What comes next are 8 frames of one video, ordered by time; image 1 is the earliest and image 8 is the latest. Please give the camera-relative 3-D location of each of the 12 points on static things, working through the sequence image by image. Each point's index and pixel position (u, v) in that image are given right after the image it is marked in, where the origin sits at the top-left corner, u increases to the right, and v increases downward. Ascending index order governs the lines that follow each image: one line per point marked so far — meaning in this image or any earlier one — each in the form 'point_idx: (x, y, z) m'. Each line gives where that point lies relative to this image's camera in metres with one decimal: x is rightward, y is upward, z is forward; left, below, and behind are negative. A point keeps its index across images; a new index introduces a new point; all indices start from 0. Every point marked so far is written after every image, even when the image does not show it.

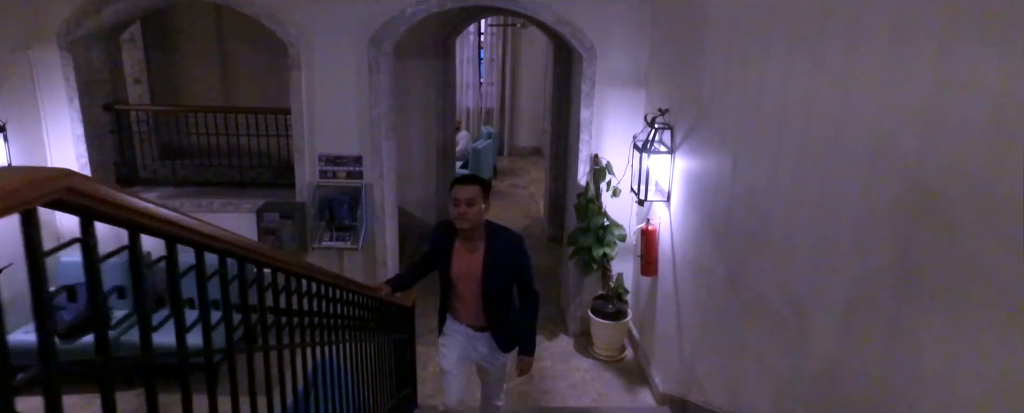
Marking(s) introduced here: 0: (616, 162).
0: (+0.8, +0.3, +4.4) m
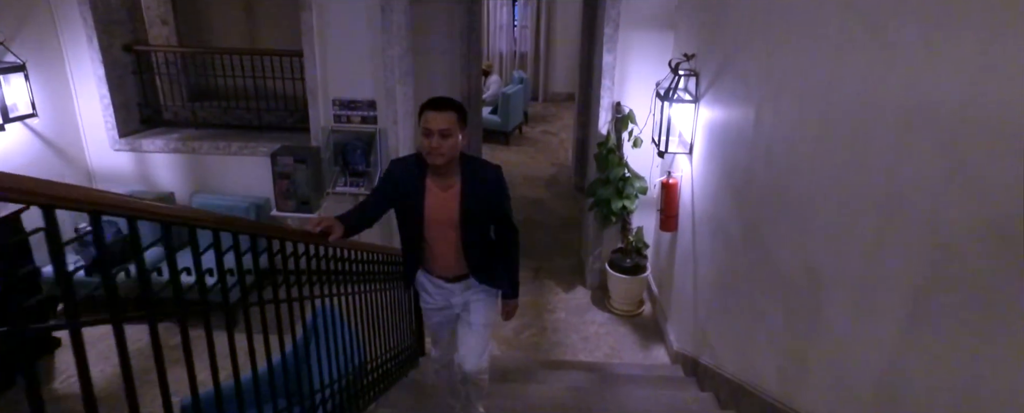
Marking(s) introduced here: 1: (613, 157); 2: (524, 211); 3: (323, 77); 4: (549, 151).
0: (+0.9, +0.7, +4.2) m
1: (+0.7, +0.3, +4.1) m
2: (+0.1, 0.0, +6.3) m
3: (-1.4, +0.9, +4.3) m
4: (+0.5, +0.8, +8.4) m
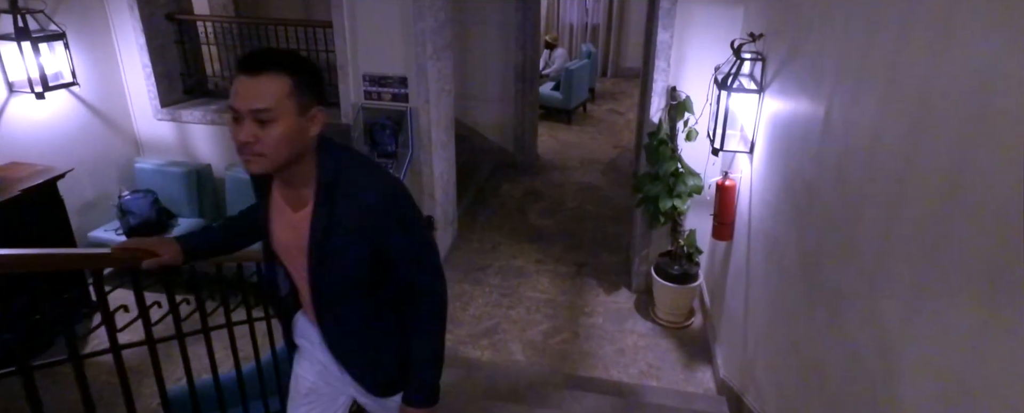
0: (+1.1, +0.7, +3.6) m
1: (+0.9, +0.3, +3.6) m
2: (+0.6, +0.1, +5.9) m
3: (-1.1, +1.1, +4.0) m
4: (+1.3, +1.0, +7.8) m
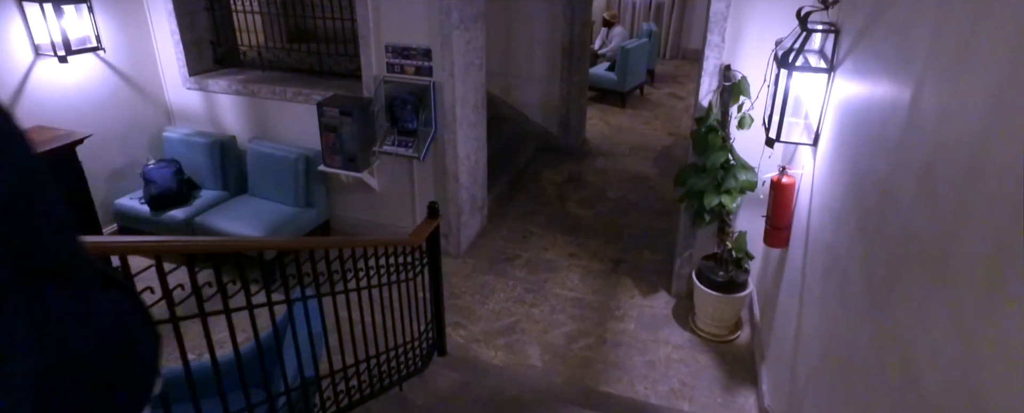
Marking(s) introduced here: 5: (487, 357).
0: (+1.3, +0.7, +3.1) m
1: (+1.1, +0.4, +3.1) m
2: (+1.0, +0.2, +5.4) m
3: (-0.9, +1.2, +3.7) m
4: (+2.0, +1.1, +7.3) m
5: (-0.1, -0.9, +3.3) m
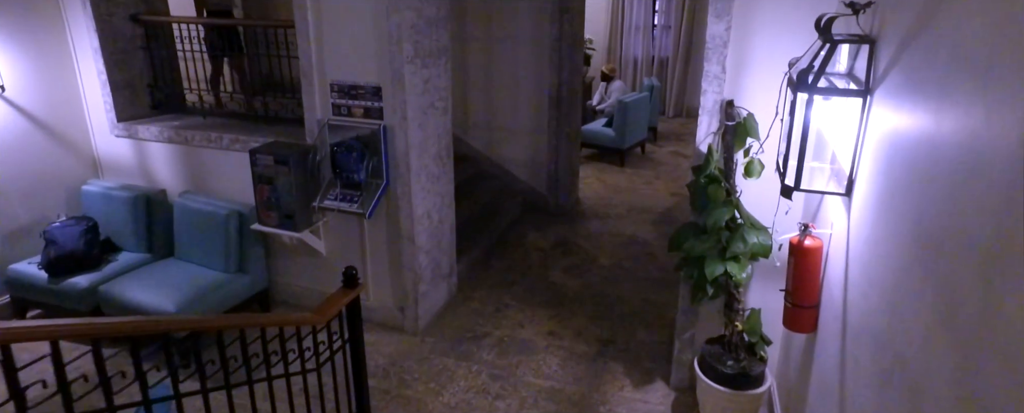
0: (+1.1, +0.4, +2.5) m
1: (+0.9, +0.1, +2.5) m
2: (+0.8, -0.4, +4.8) m
3: (-1.1, +0.8, +3.2) m
4: (+1.8, +0.3, +6.7) m
5: (-0.4, -1.2, +2.6) m
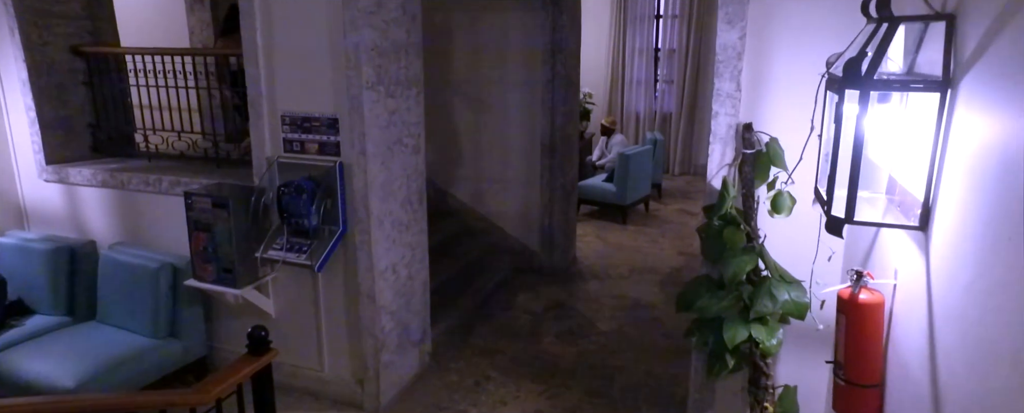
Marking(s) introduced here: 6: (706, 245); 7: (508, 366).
0: (+1.0, +0.2, +2.0) m
1: (+0.8, -0.1, +2.0) m
2: (+0.8, -0.8, +4.2) m
3: (-1.2, +0.6, +2.8) m
4: (+1.8, -0.3, +6.1) m
5: (-0.5, -1.3, +2.0) m
6: (+0.7, -0.1, +2.2) m
7: (0.0, -1.0, +3.5) m
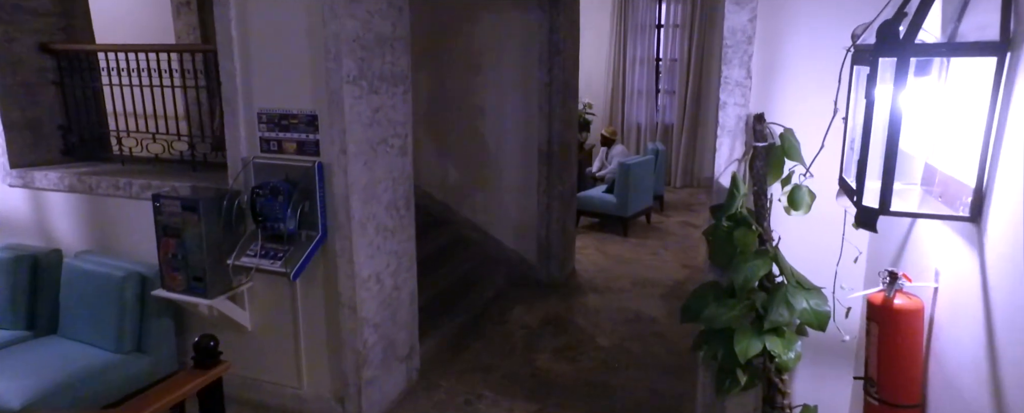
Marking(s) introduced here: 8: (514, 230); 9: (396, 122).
0: (+0.9, +0.2, +1.9) m
1: (+0.7, -0.1, +1.8) m
2: (+0.7, -0.8, +4.0) m
3: (-1.2, +0.6, +2.6) m
4: (+1.7, -0.4, +5.9) m
5: (-0.5, -1.3, +1.7) m
6: (+0.7, -0.1, +2.0) m
7: (-0.1, -1.0, +3.3) m
8: (0.0, -0.2, +4.8) m
9: (-0.6, +0.4, +2.8) m
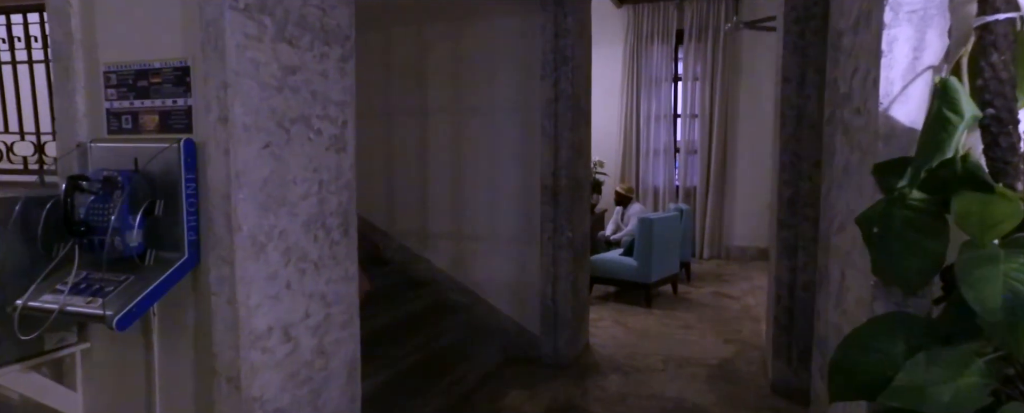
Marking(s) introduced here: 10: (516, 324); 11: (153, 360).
0: (+0.9, +0.3, +0.9) m
1: (+0.7, 0.0, +0.7) m
2: (+0.7, -1.1, +2.8) m
3: (-1.2, +0.6, +1.7) m
4: (+1.7, -0.9, +4.8) m
5: (-0.6, -1.2, +0.5) m
6: (+0.6, -0.1, +1.0) m
7: (-0.1, -1.1, +2.1) m
8: (0.0, -0.5, +3.7) m
9: (-0.6, +0.4, +1.9) m
10: (0.0, -0.7, +3.7) m
11: (-1.1, -0.5, +1.7) m
